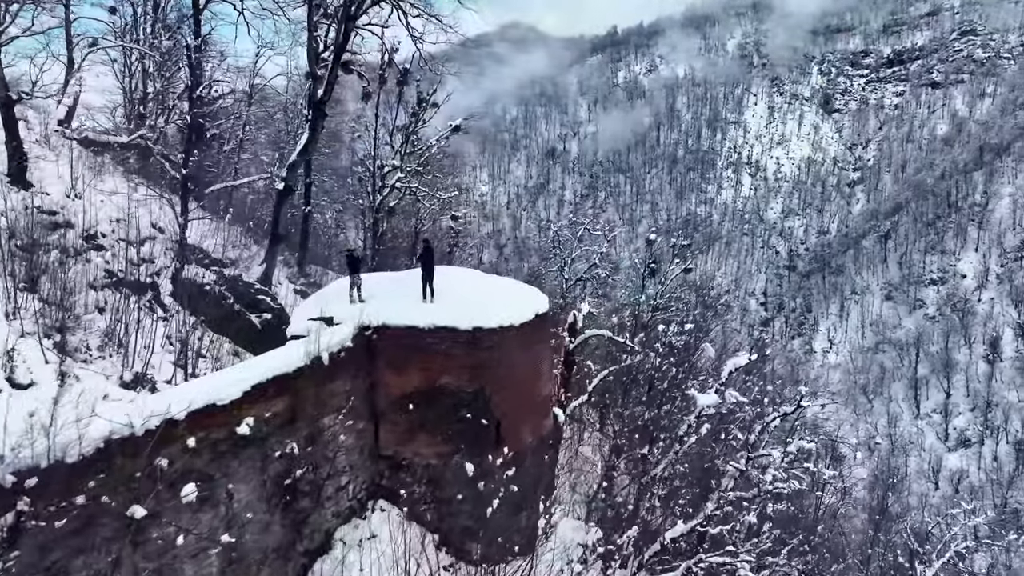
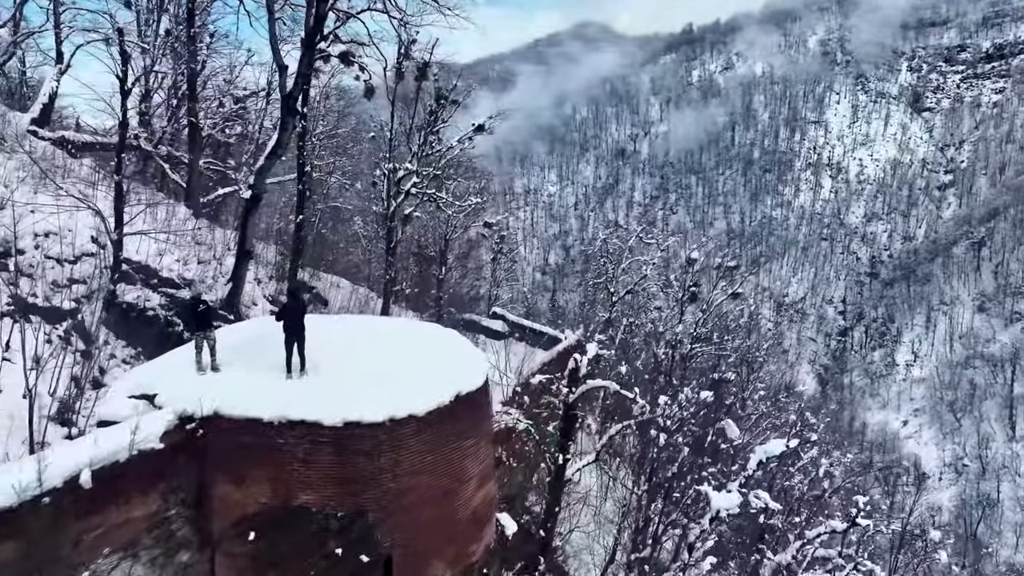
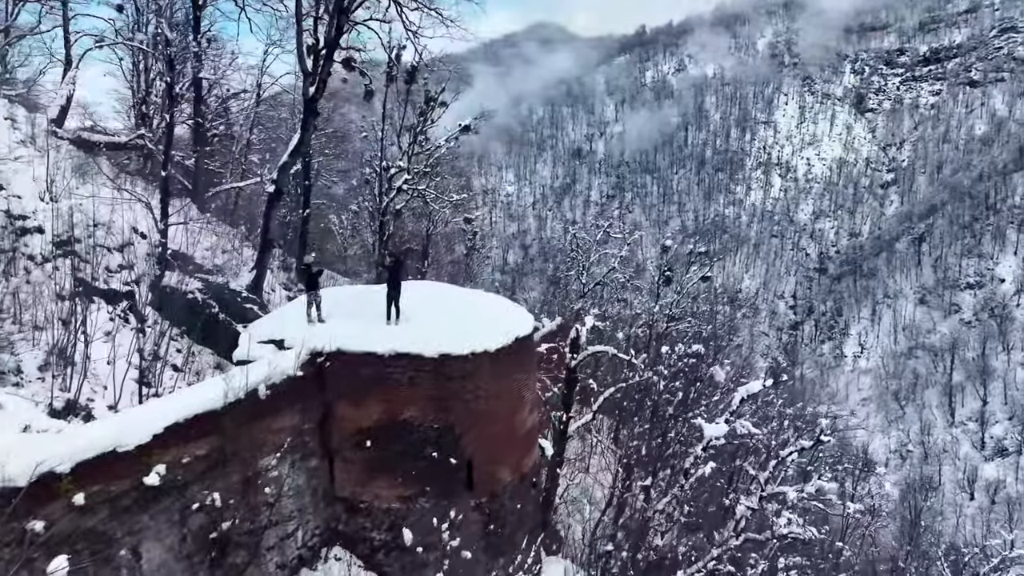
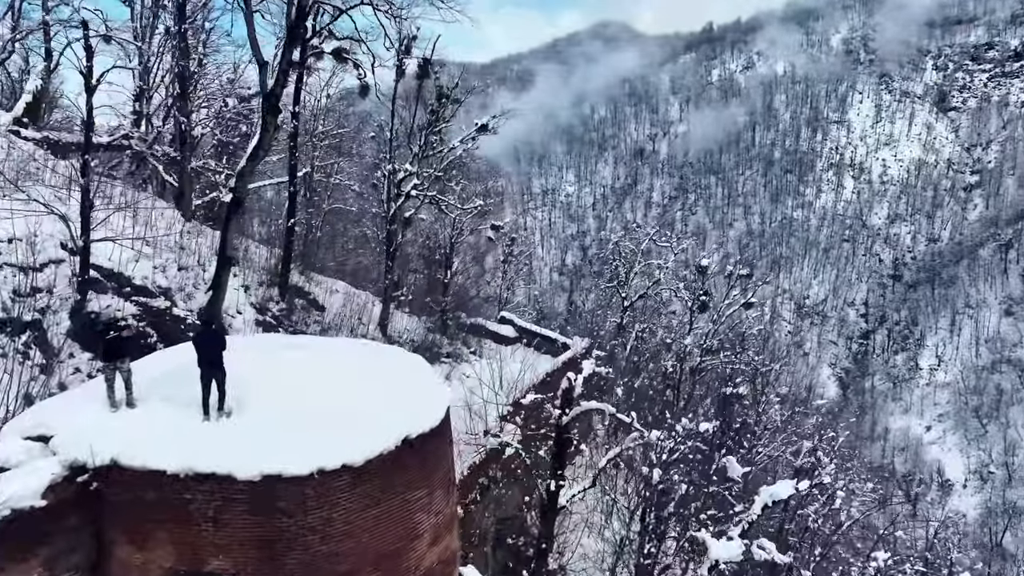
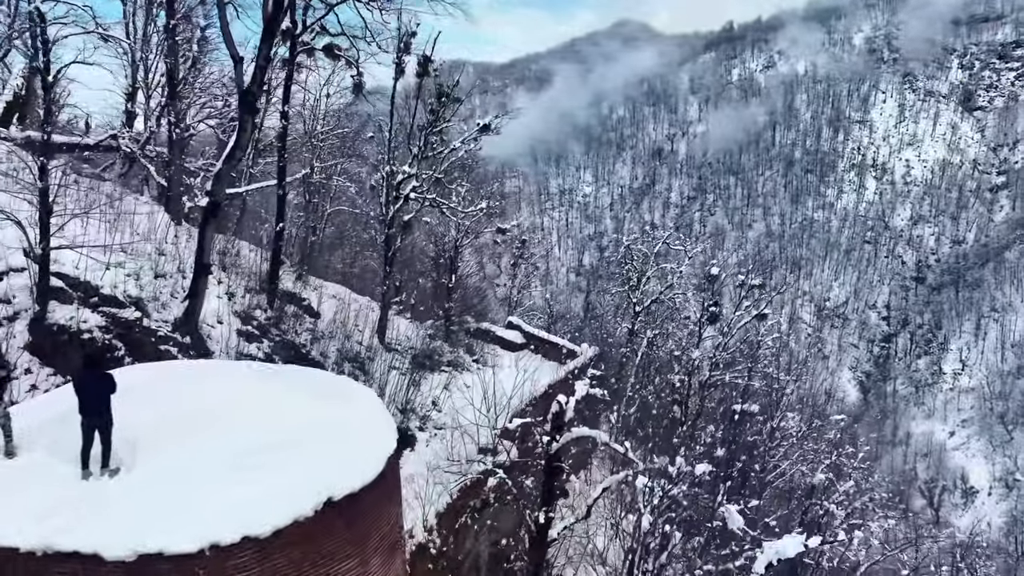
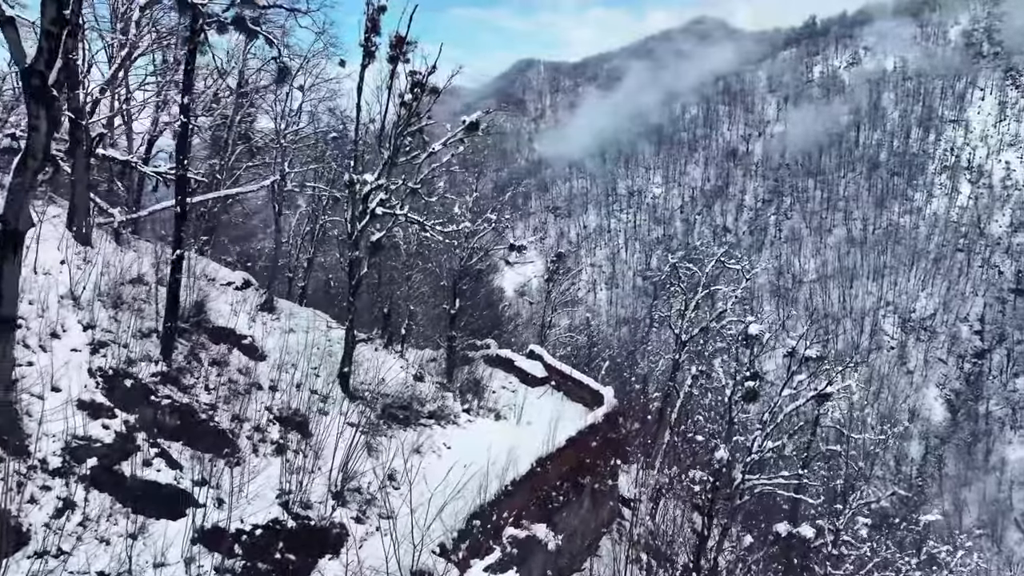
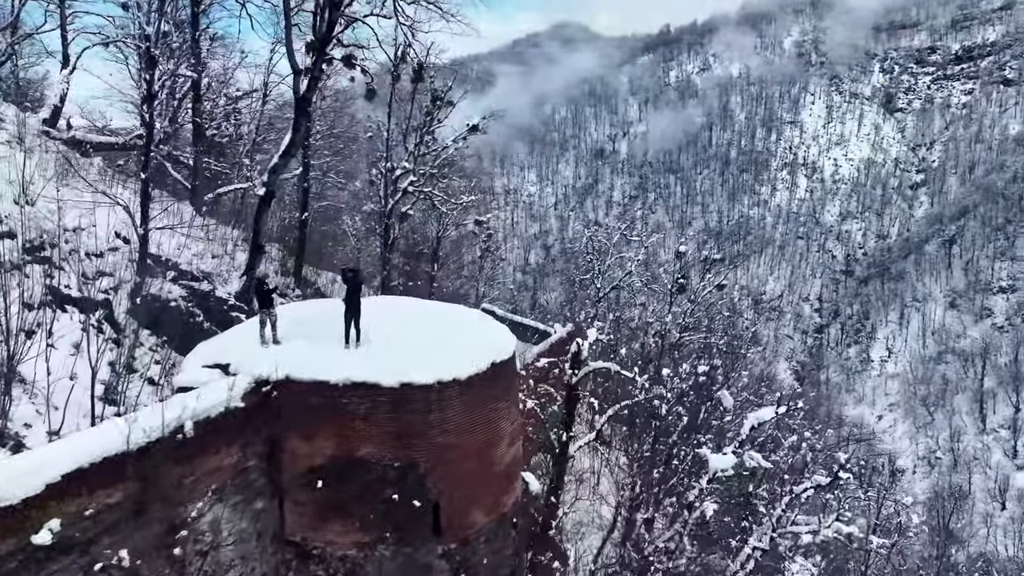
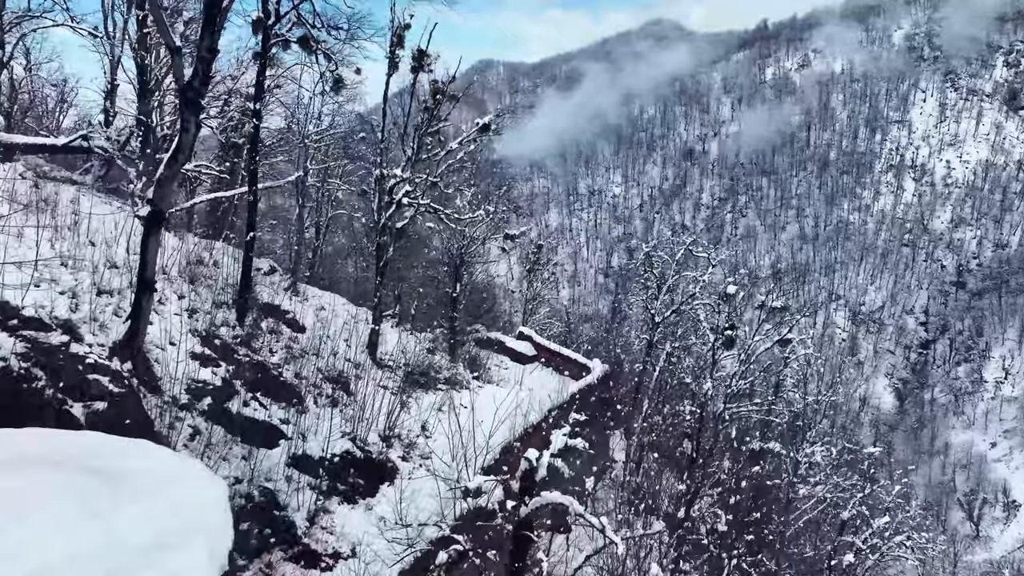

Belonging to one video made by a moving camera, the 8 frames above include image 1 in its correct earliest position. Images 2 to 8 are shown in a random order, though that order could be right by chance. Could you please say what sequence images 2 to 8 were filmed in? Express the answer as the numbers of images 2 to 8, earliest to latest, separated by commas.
3, 7, 2, 4, 5, 8, 6
